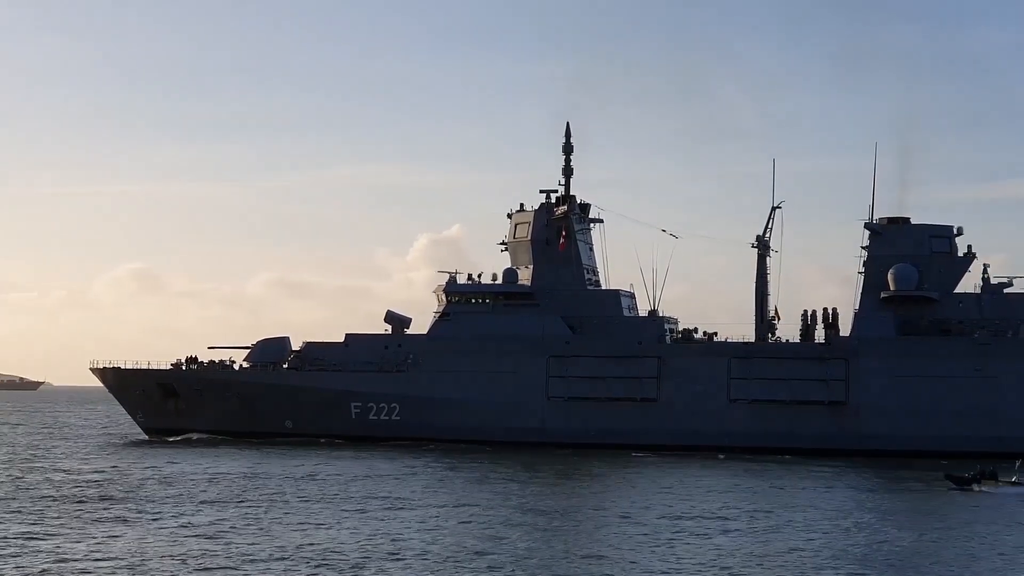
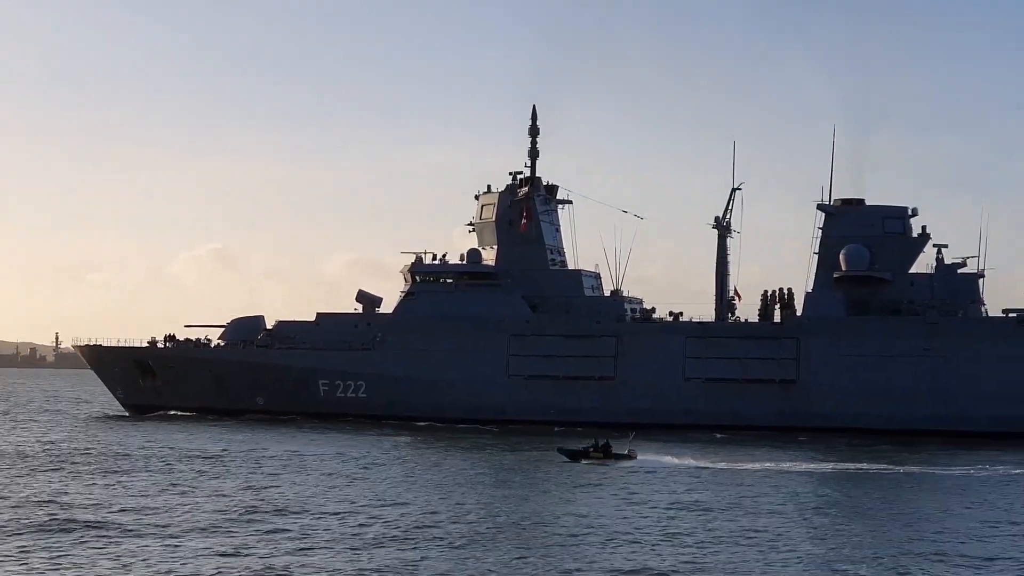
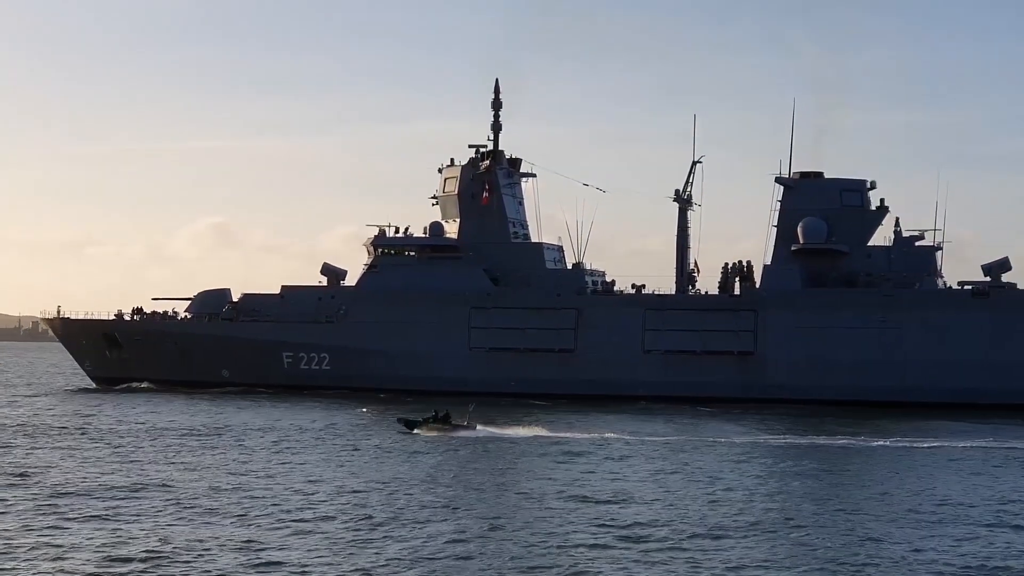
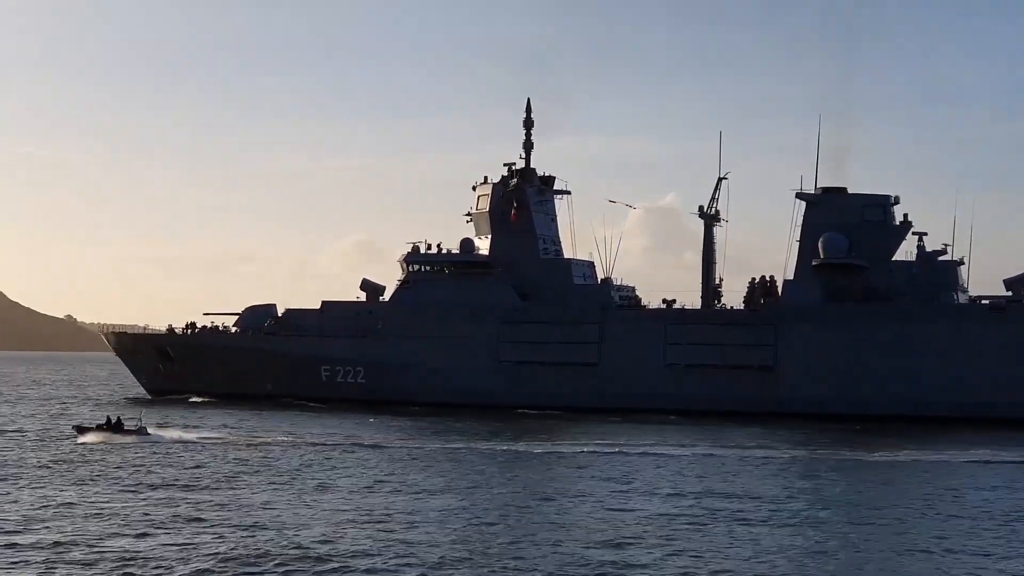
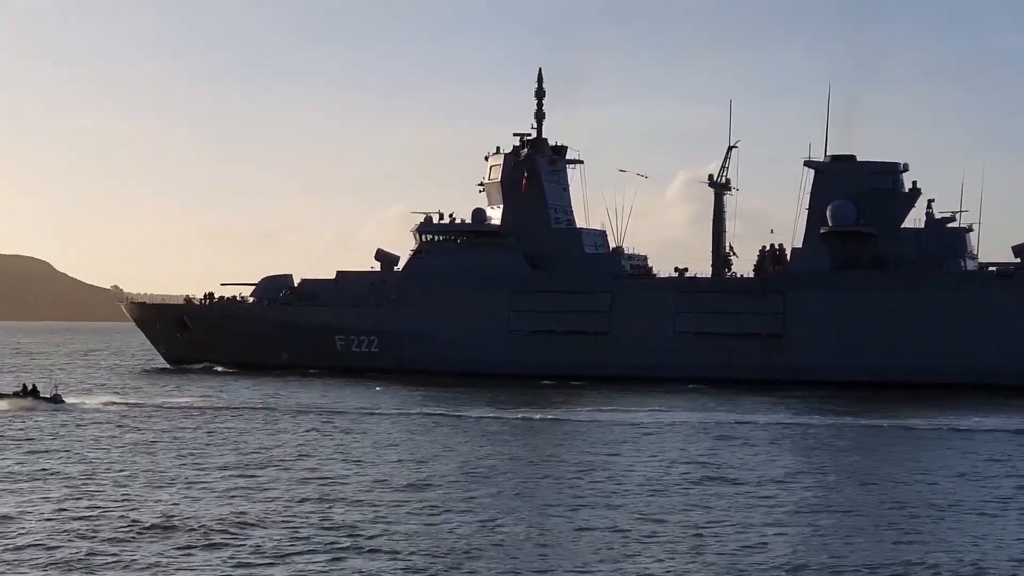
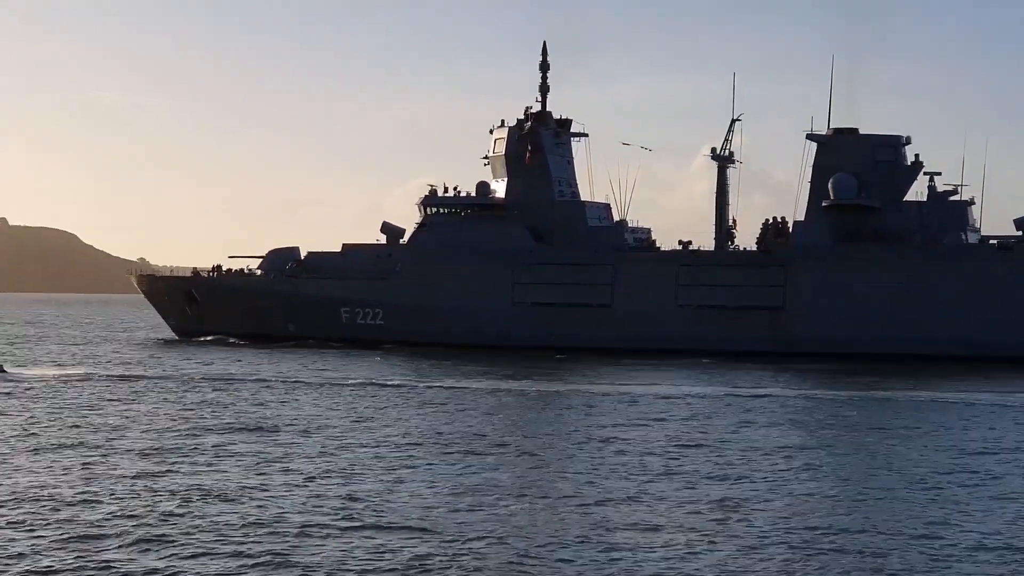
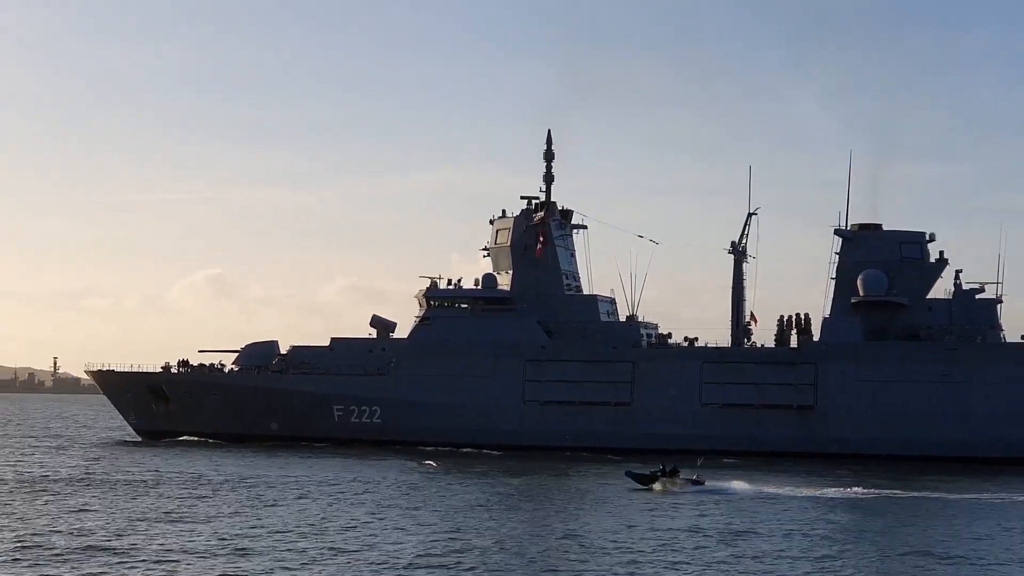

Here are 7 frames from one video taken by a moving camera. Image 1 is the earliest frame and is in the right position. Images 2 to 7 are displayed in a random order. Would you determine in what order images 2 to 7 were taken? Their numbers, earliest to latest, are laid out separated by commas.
7, 2, 3, 4, 5, 6
